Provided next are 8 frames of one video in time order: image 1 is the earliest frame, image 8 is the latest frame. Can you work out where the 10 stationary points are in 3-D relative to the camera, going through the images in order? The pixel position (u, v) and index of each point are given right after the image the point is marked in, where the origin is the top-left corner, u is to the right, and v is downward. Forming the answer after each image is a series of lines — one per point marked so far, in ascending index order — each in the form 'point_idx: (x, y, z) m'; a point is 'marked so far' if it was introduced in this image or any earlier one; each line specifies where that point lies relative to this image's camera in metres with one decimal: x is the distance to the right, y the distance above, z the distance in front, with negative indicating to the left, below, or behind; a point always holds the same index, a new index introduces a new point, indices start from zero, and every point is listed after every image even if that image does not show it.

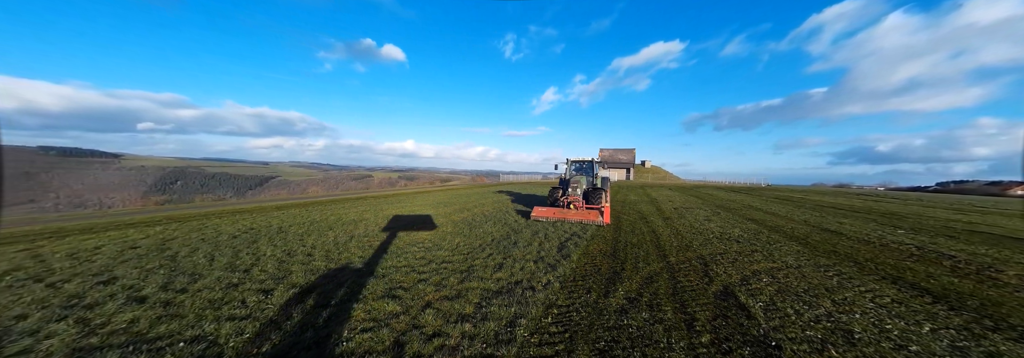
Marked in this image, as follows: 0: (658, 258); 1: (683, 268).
0: (+3.2, -1.7, +5.7) m
1: (+3.3, -1.7, +5.1) m
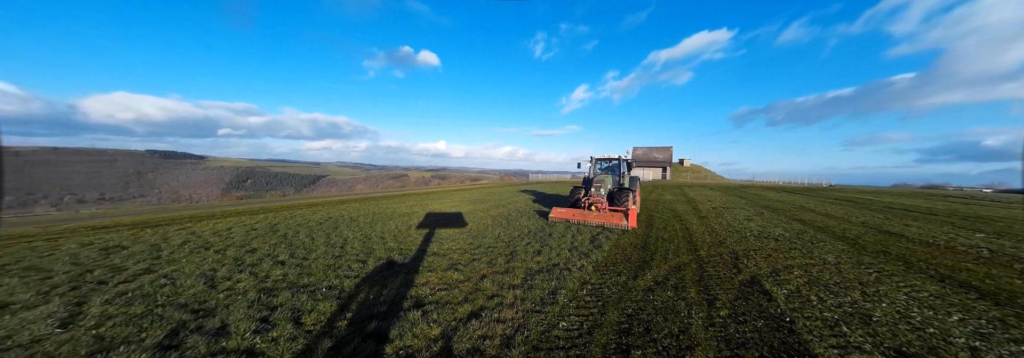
0: (+4.1, -1.7, +6.0) m
1: (+4.1, -1.7, +5.4) m
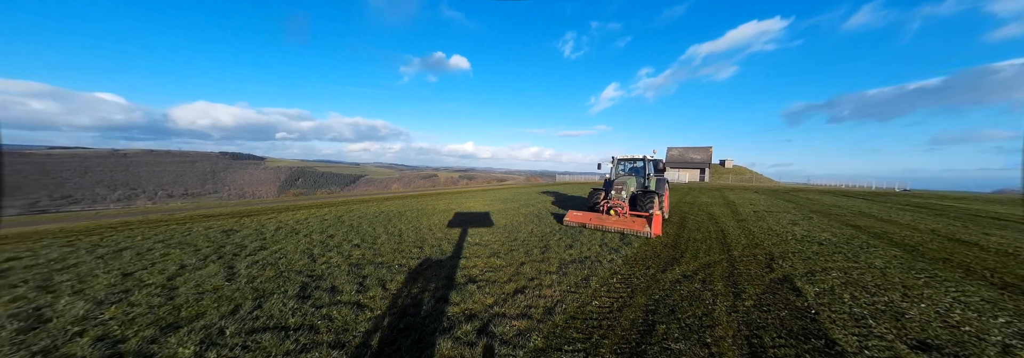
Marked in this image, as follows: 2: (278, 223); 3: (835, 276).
0: (+4.9, -1.7, +6.1) m
1: (+4.9, -1.7, +5.5) m
2: (-6.8, -1.3, +7.5) m
3: (+5.7, -1.7, +4.6) m
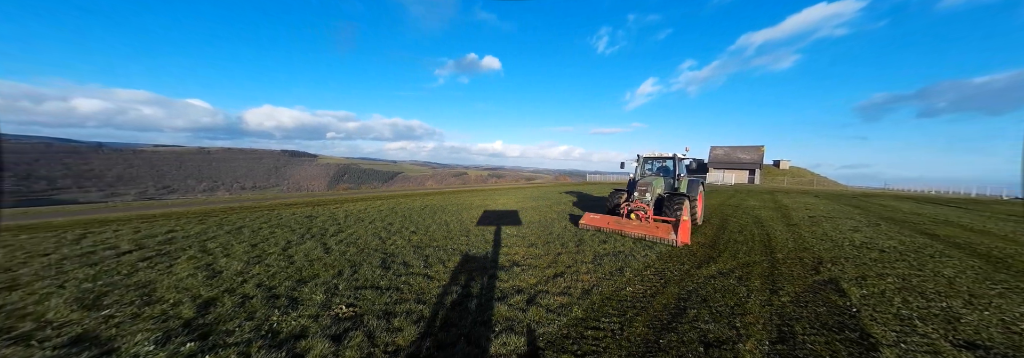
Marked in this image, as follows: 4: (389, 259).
0: (+5.8, -1.7, +6.0) m
1: (+5.7, -1.7, +5.4) m
2: (-5.7, -1.1, +8.8) m
3: (+6.4, -1.7, +4.4) m
4: (-2.1, -1.4, +4.4) m
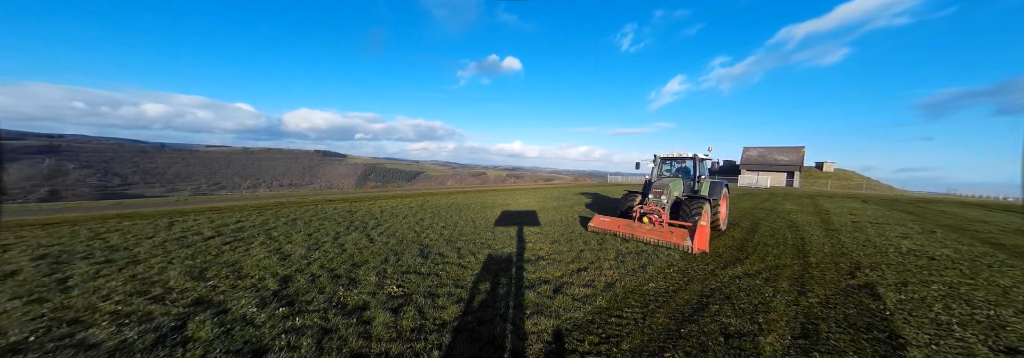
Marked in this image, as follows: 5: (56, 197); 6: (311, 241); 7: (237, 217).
0: (+6.4, -1.7, +5.9) m
1: (+6.2, -1.8, +5.3) m
2: (-4.8, -1.1, +9.5) m
3: (+6.9, -1.8, +4.3) m
4: (-1.6, -1.3, +4.8) m
5: (-32.2, -1.2, +18.3) m
6: (-3.9, -1.2, +5.1) m
7: (-7.4, -1.0, +7.0) m
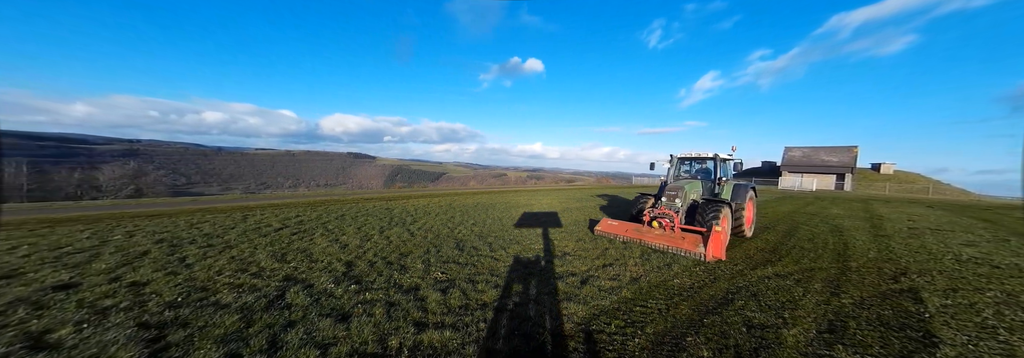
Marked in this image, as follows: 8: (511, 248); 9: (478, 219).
0: (+7.0, -1.8, +5.7) m
1: (+6.8, -1.8, +5.1) m
2: (-3.9, -1.1, +10.2) m
3: (+7.4, -1.8, +4.0) m
4: (-1.0, -1.3, +5.3) m
5: (-30.5, -1.2, +21.2) m
6: (-3.3, -1.2, +5.7) m
7: (-6.7, -1.0, +8.0) m
8: (0.0, -1.4, +5.4) m
9: (-1.1, -1.3, +8.6) m
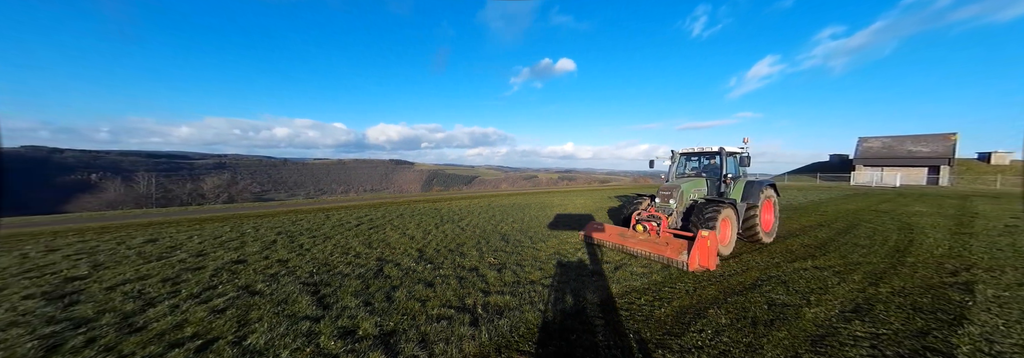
0: (+7.9, -1.6, +5.5) m
1: (+7.6, -1.6, +4.9) m
2: (-2.4, -1.2, +11.3) m
3: (+8.1, -1.6, +3.8) m
4: (-0.2, -1.4, +6.1) m
5: (-27.4, -2.0, +25.4) m
6: (-2.4, -1.3, +6.8) m
7: (-5.4, -1.2, +9.4) m
8: (+0.9, -1.4, +6.1) m
9: (+0.2, -1.4, +9.3) m
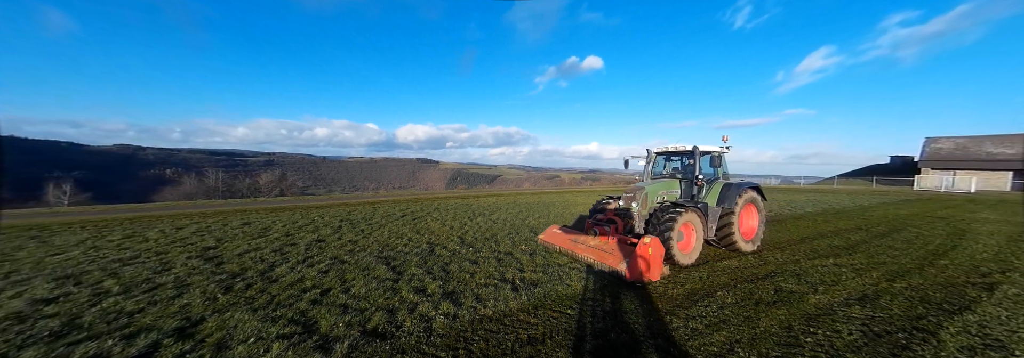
0: (+8.5, -1.6, +5.4) m
1: (+8.2, -1.7, +4.9) m
2: (-1.2, -1.1, +12.1) m
3: (+8.5, -1.7, +3.7) m
4: (+0.6, -1.3, +6.7) m
5: (-24.9, -1.6, +28.3) m
6: (-1.6, -1.2, +7.6) m
7: (-4.4, -1.1, +10.5) m
8: (+1.6, -1.4, +6.6) m
9: (+1.2, -1.3, +9.9) m
